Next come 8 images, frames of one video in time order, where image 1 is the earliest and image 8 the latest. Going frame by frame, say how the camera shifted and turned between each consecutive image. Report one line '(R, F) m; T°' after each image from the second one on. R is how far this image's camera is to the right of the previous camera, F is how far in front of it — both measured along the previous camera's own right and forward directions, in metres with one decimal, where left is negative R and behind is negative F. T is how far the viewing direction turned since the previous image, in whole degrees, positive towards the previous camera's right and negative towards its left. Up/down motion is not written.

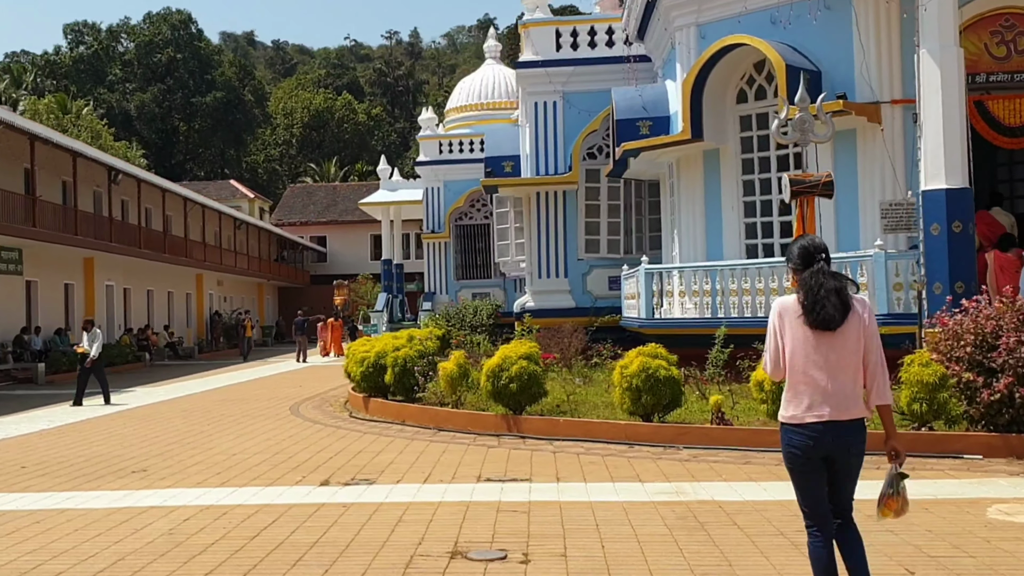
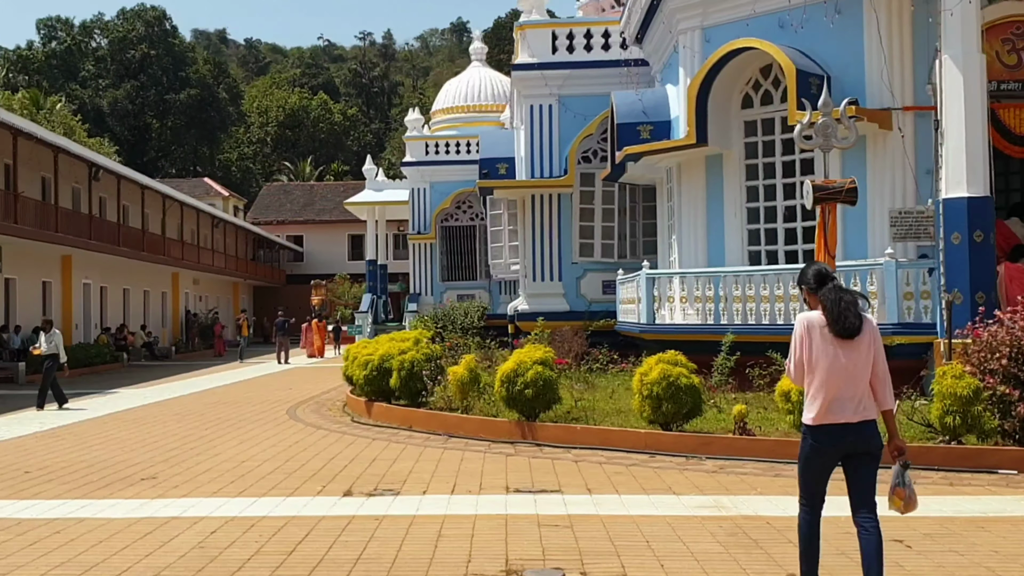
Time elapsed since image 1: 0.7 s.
(-0.3, +0.2) m; +1°
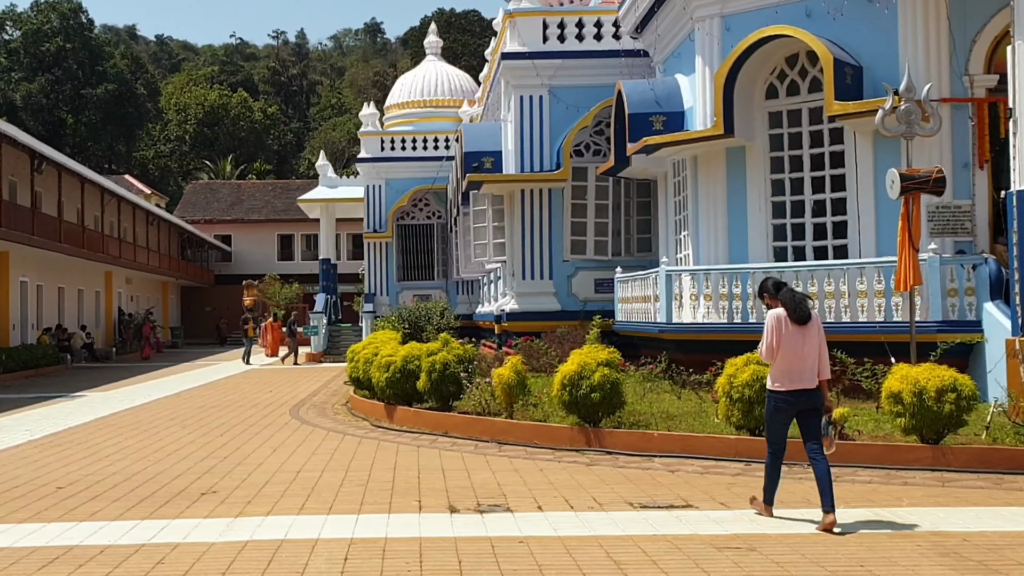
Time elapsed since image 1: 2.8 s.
(-1.0, +0.7) m; +4°
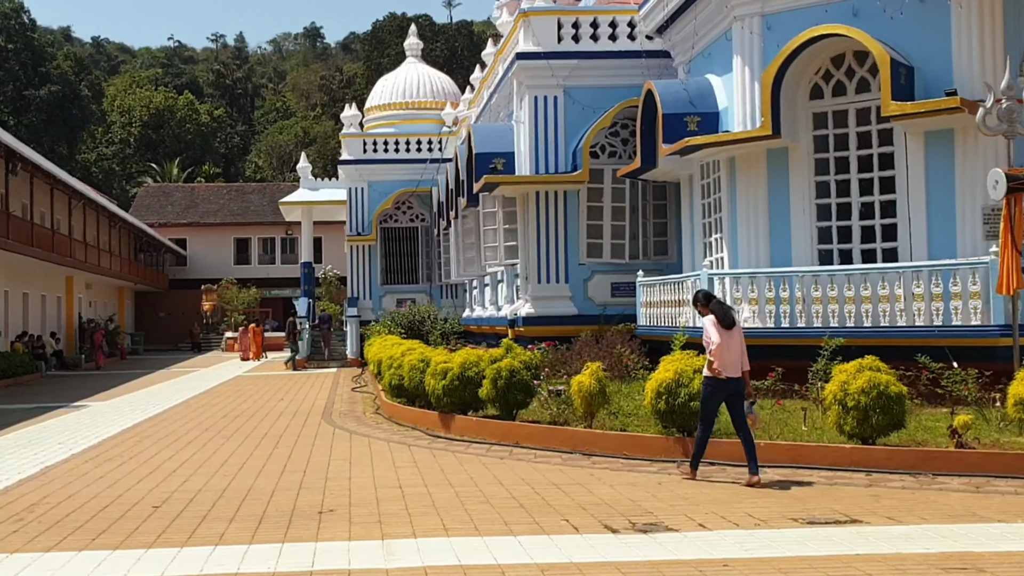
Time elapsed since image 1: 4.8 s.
(-1.0, +0.4) m; +3°
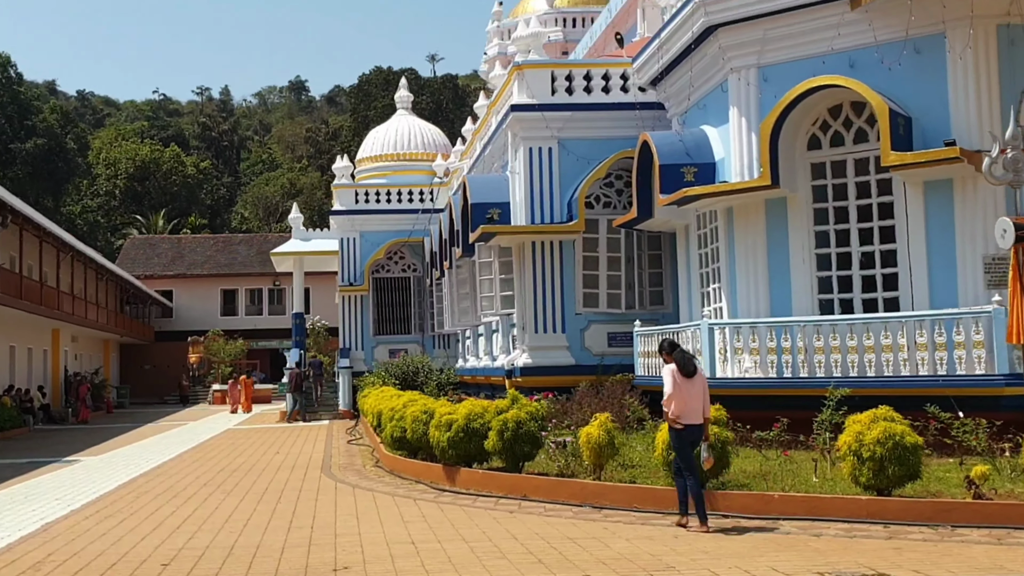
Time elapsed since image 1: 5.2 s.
(-0.2, +0.1) m; +1°
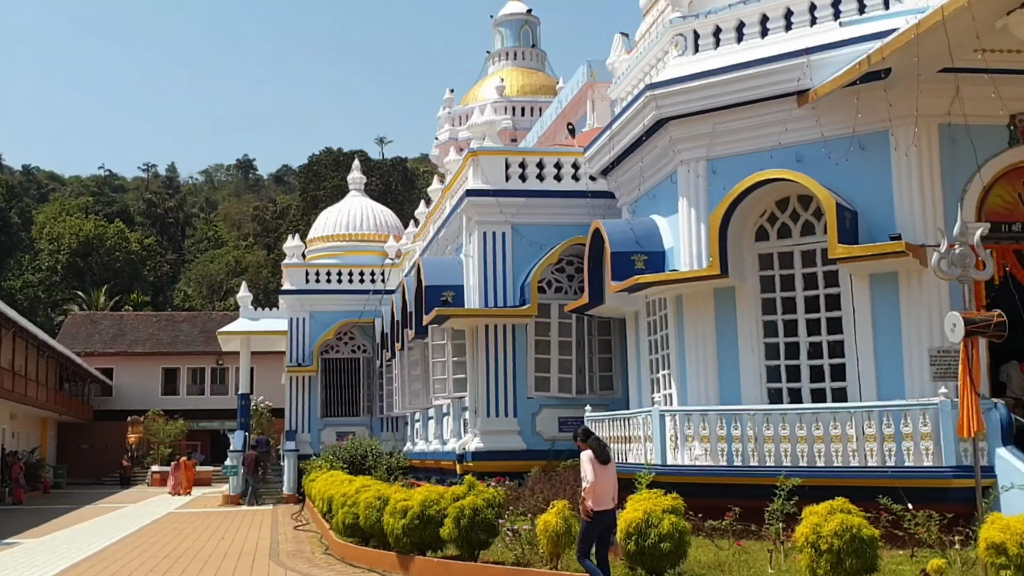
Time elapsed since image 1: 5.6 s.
(-0.1, -0.1) m; +3°
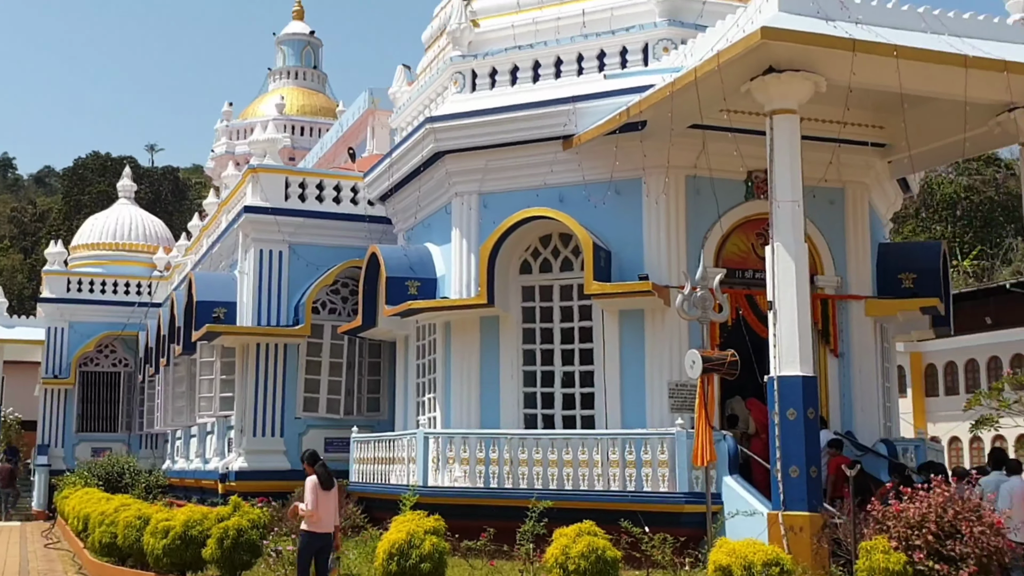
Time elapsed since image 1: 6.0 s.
(0.0, -0.4) m; +11°
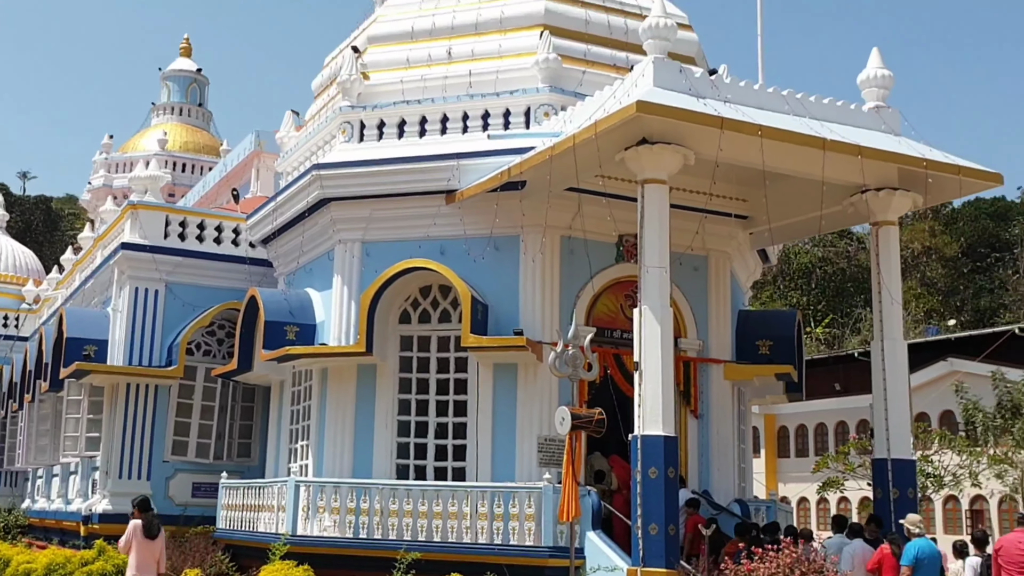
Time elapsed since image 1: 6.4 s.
(0.0, -0.2) m; +6°
